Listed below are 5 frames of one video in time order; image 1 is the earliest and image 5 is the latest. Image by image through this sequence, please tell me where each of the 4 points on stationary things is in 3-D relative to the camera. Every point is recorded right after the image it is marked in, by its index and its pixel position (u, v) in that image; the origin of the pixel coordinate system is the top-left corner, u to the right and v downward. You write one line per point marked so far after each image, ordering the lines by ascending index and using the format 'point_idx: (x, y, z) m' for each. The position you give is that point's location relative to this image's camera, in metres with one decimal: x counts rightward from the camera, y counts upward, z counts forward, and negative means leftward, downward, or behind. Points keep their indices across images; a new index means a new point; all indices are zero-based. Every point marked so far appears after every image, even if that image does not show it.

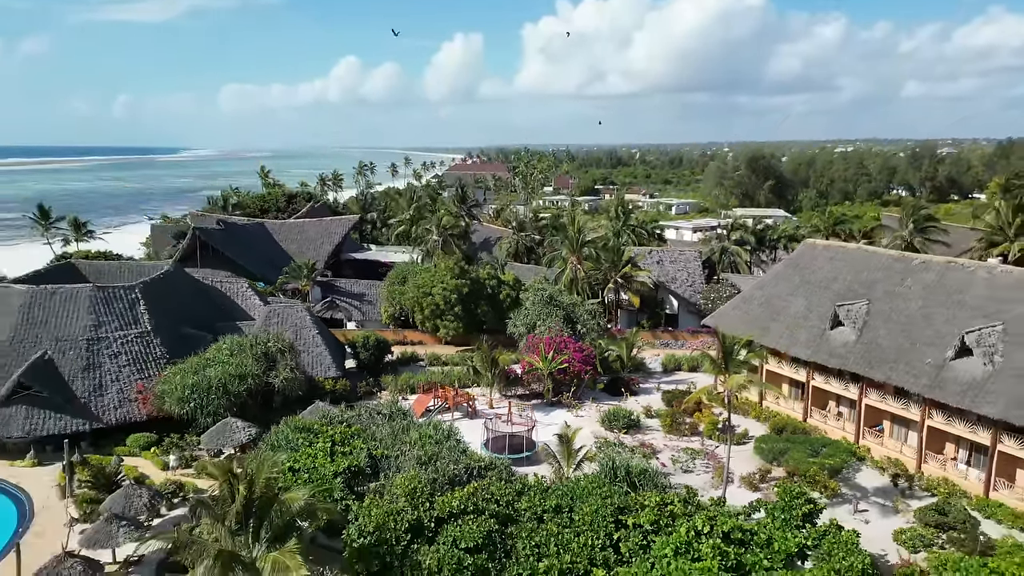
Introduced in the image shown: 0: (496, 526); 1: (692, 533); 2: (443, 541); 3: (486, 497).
0: (-0.4, -5.1, +14.7) m
1: (+3.7, -4.9, +13.8) m
2: (-1.4, -5.3, +14.4) m
3: (-0.5, -4.7, +15.4) m
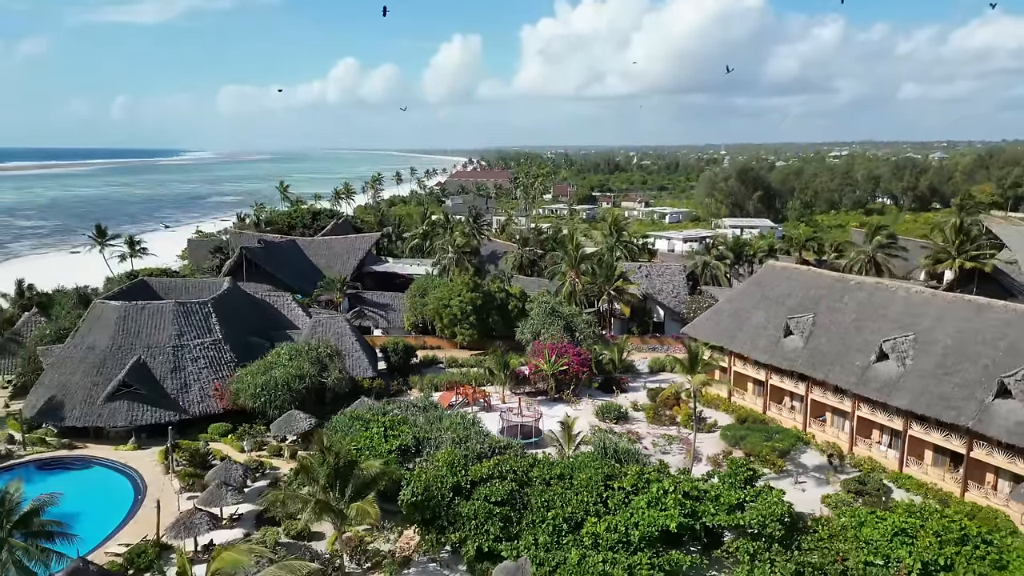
0: (+0.1, -5.7, +19.8) m
1: (+4.2, -5.5, +18.9) m
2: (-1.0, -5.9, +19.4) m
3: (-0.1, -5.3, +20.4) m
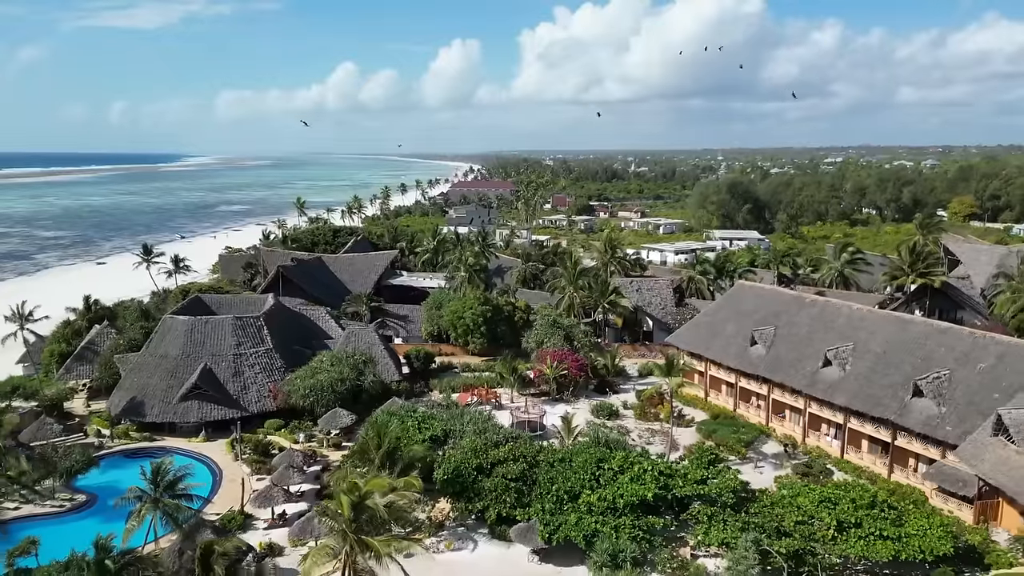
0: (+0.5, -6.5, +25.0) m
1: (+4.6, -6.3, +24.1) m
2: (-0.6, -6.7, +24.6) m
3: (+0.3, -6.1, +25.6) m
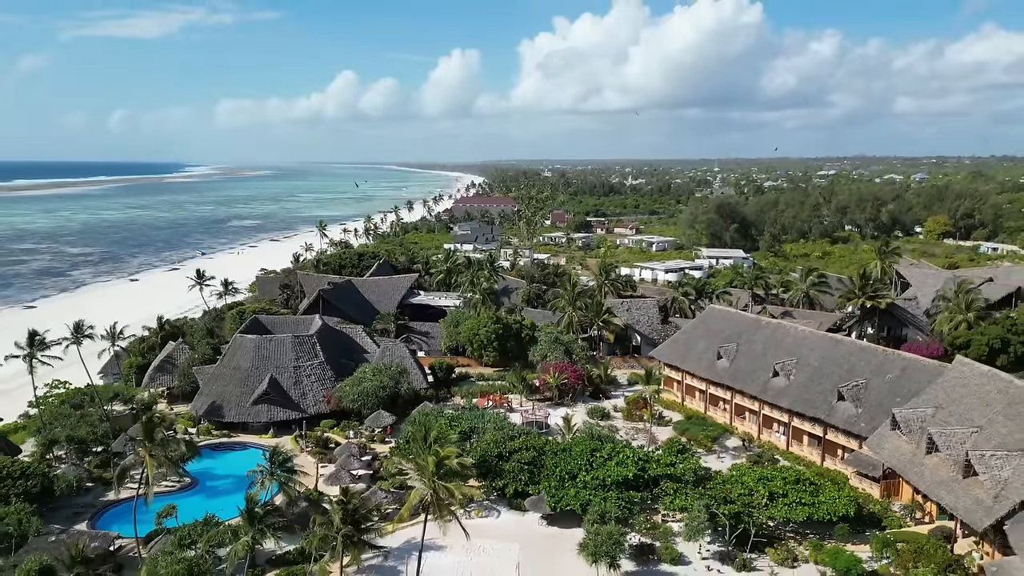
0: (+1.1, -7.8, +32.4) m
1: (+5.2, -7.7, +31.5) m
2: (0.0, -8.0, +32.0) m
3: (+1.0, -7.4, +33.0) m
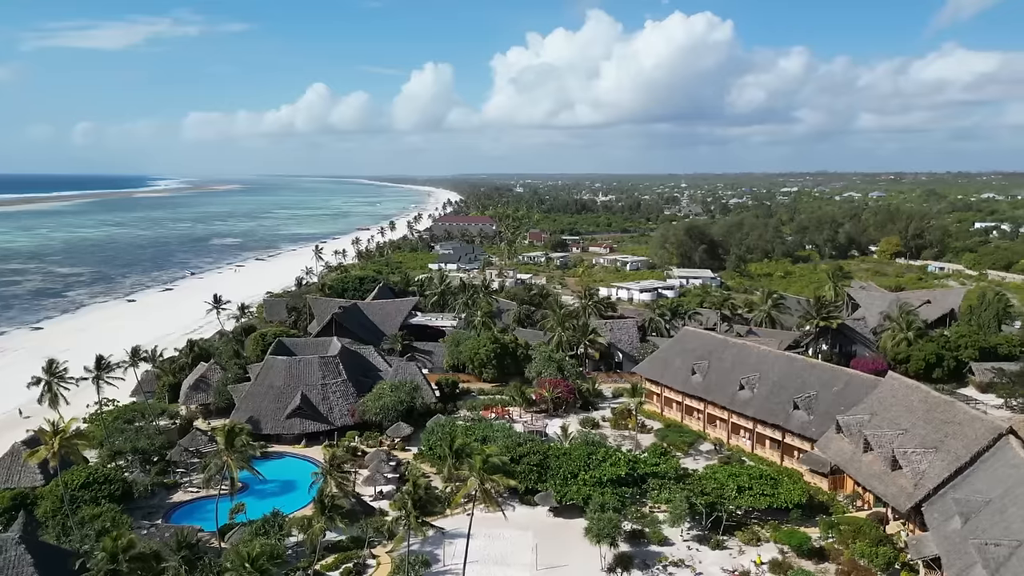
0: (+1.7, -9.4, +38.1) m
1: (+5.8, -9.2, +37.5) m
2: (+0.6, -9.6, +37.7) m
3: (+1.5, -9.1, +38.8) m
